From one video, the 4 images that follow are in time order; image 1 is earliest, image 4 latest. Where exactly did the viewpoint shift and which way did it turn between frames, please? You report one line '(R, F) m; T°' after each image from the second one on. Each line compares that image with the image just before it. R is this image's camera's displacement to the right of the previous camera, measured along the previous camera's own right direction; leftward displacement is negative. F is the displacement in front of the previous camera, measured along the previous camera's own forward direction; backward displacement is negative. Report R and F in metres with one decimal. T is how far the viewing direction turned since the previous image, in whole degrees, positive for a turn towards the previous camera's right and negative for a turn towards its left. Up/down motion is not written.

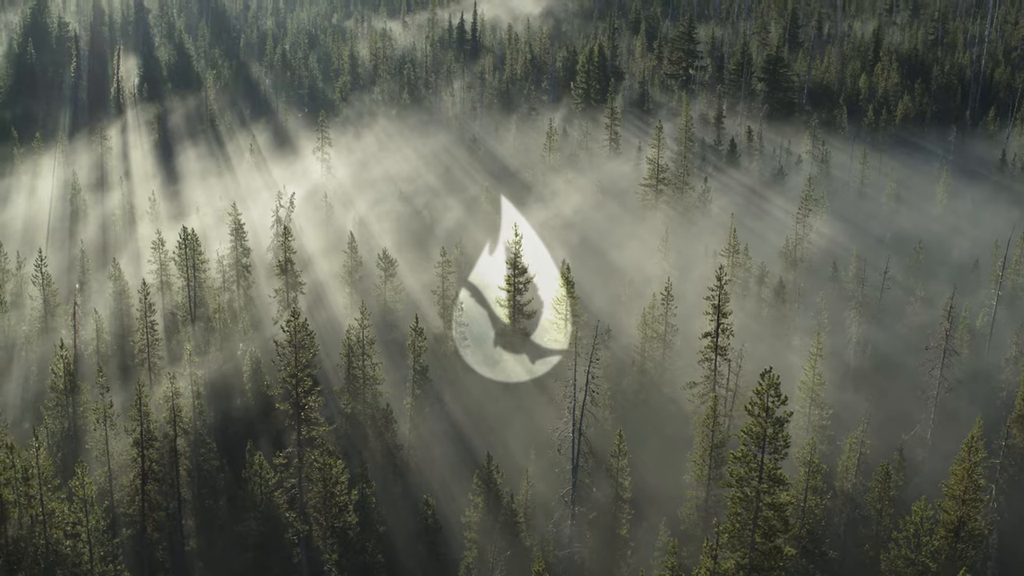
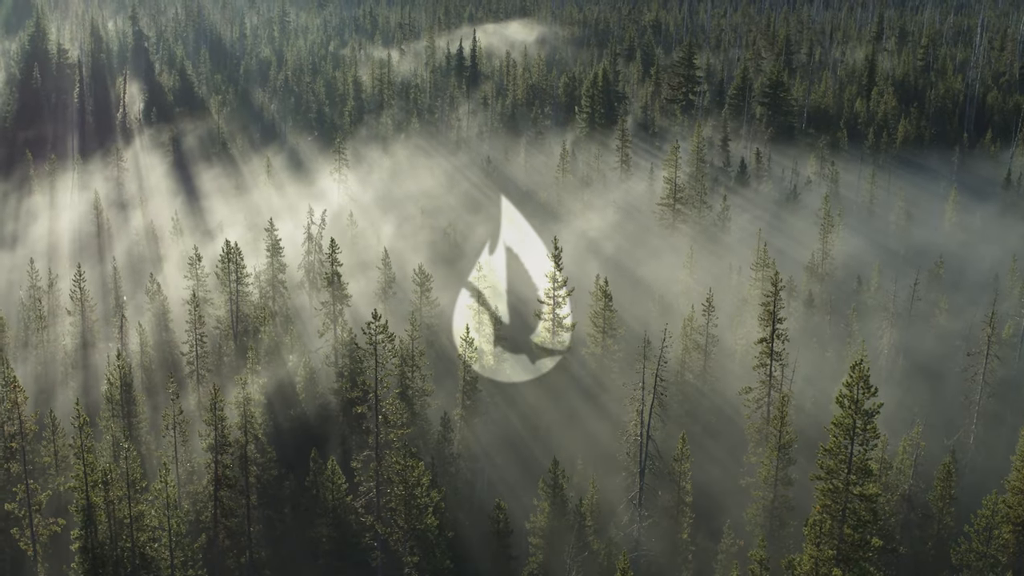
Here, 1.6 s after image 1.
(-5.9, -0.9) m; +1°
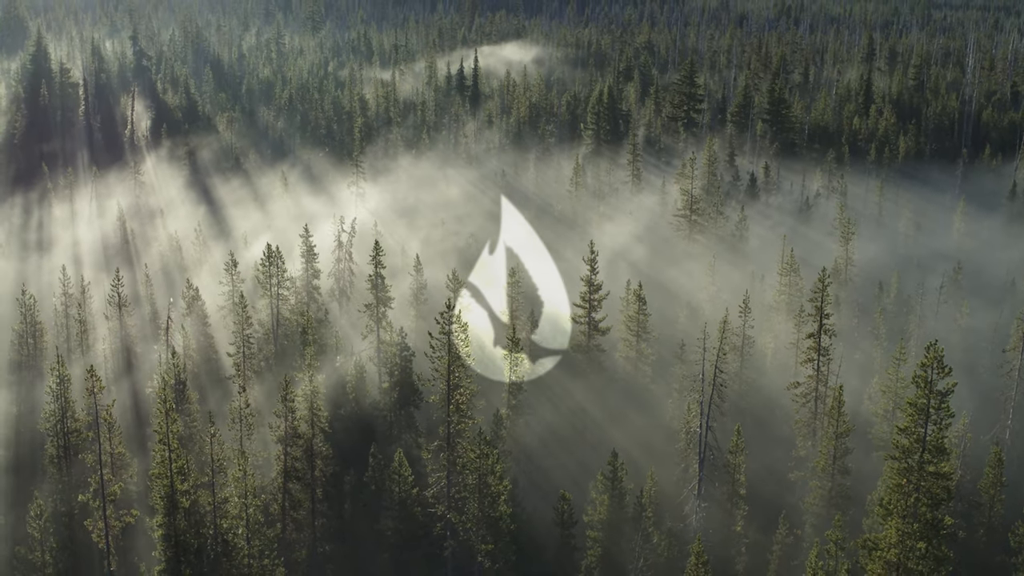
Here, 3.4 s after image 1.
(-5.4, -1.0) m; +1°
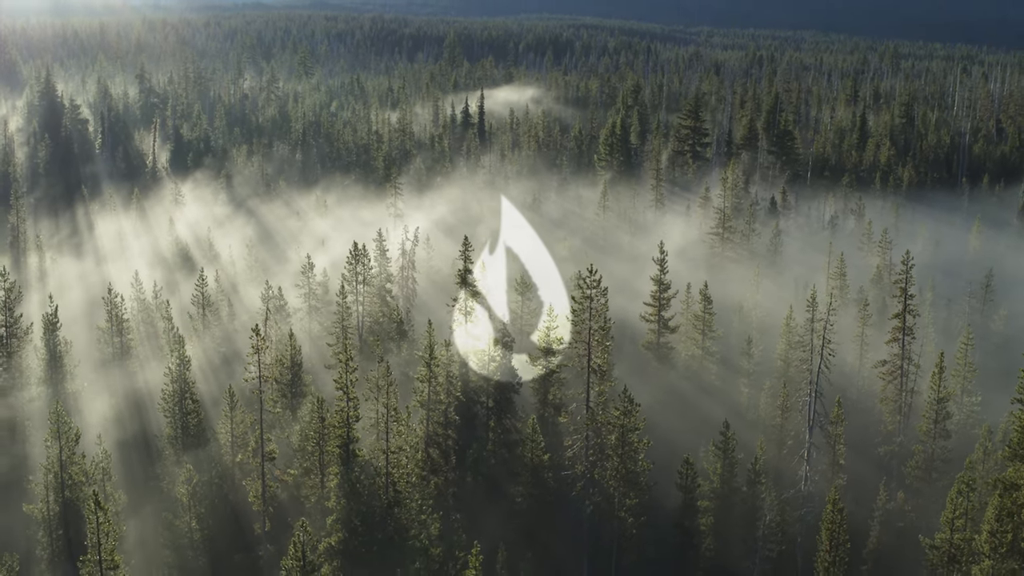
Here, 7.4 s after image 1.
(-11.1, -3.0) m; +2°
